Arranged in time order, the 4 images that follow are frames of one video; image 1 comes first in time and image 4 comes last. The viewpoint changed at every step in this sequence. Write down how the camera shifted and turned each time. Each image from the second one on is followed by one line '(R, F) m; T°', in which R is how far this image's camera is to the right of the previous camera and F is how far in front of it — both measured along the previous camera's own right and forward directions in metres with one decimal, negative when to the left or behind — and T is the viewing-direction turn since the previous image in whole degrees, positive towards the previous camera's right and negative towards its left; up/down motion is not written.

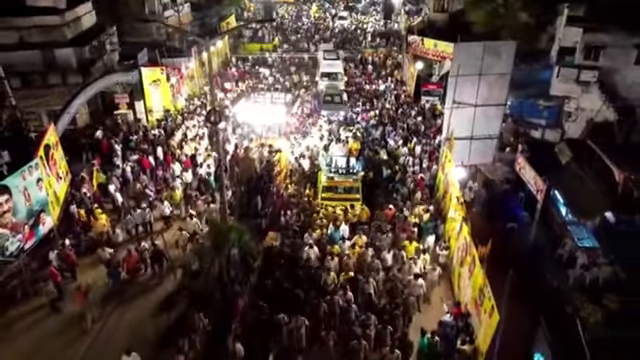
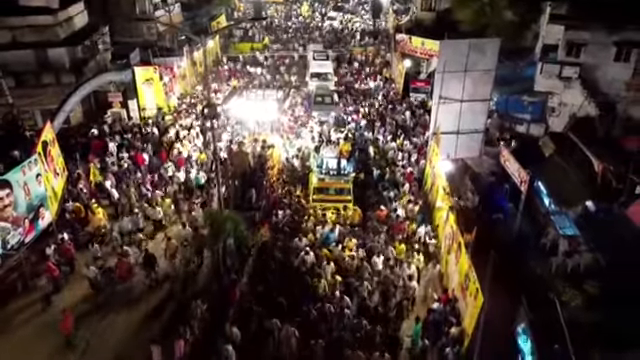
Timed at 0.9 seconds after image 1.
(0.0, -0.4) m; +1°
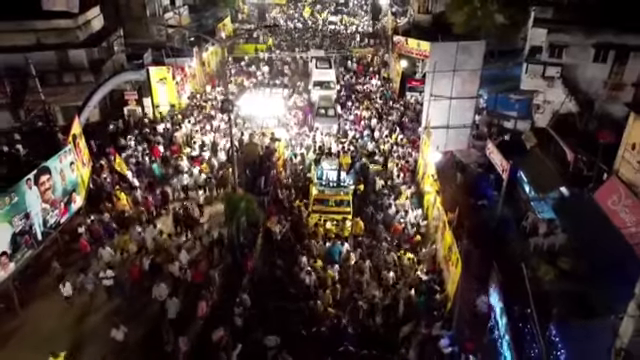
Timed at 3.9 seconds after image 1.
(0.0, -1.6) m; 0°
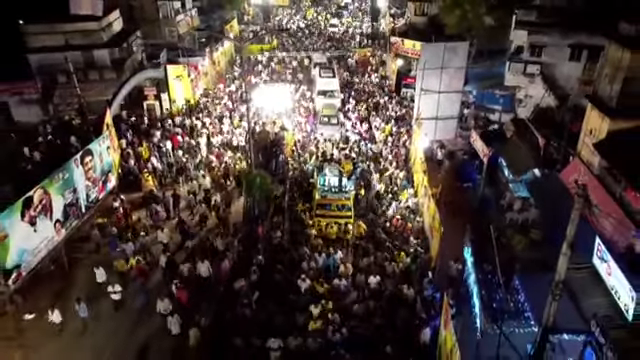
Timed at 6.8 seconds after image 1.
(-0.1, -2.2) m; 0°
